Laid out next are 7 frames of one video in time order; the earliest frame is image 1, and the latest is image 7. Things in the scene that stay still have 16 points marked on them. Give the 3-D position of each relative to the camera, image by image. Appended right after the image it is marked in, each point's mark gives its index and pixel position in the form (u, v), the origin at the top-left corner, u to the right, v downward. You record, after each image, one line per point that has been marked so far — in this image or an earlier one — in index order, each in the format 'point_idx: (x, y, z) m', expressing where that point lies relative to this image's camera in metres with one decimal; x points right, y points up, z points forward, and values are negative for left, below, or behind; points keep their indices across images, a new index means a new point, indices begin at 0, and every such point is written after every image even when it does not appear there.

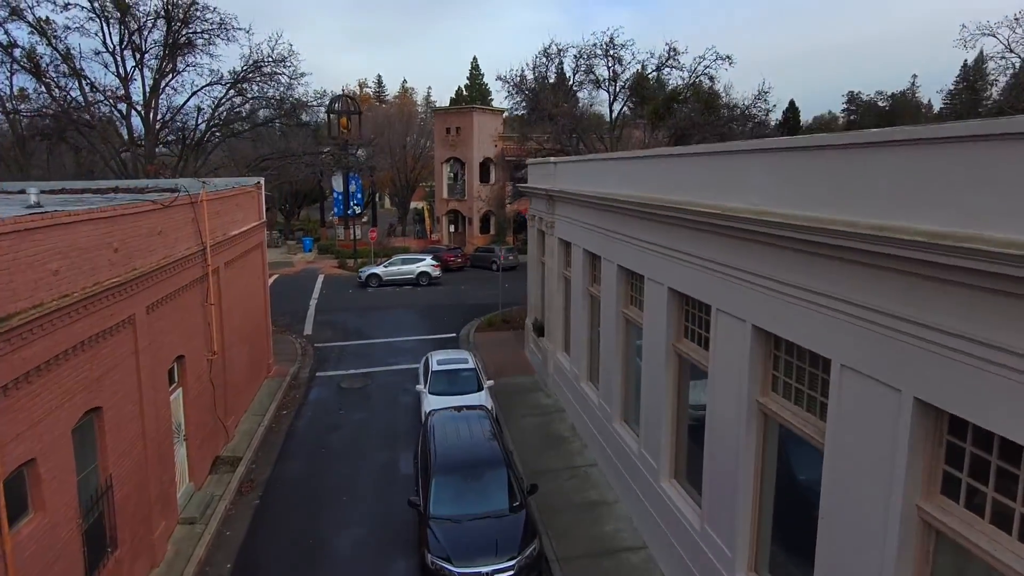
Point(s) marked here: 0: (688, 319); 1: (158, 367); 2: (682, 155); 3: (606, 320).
0: (+1.2, -0.2, +4.6) m
1: (-2.8, -0.6, +5.1) m
2: (+1.1, +0.9, +4.3) m
3: (+0.9, -0.3, +6.3) m
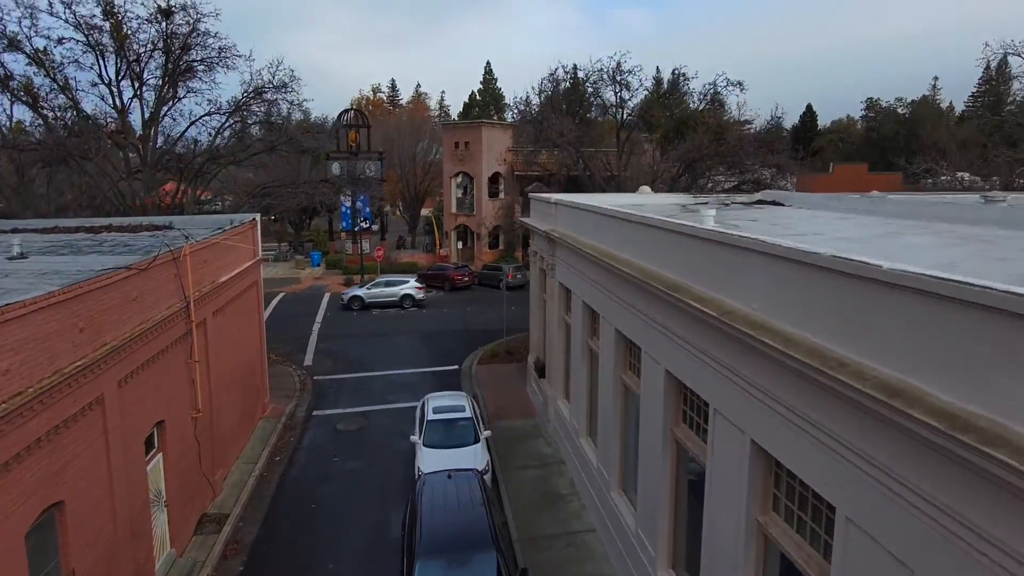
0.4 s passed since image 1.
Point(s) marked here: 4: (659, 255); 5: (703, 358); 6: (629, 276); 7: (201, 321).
0: (+1.2, -0.8, +4.3) m
1: (-2.9, -1.2, +4.9) m
2: (+1.0, +0.3, +4.0) m
3: (+0.9, -0.9, +6.0) m
4: (+1.0, +0.2, +4.4) m
5: (+1.1, -0.4, +3.7) m
6: (+0.8, +0.1, +4.6) m
7: (-3.1, -0.3, +6.5) m
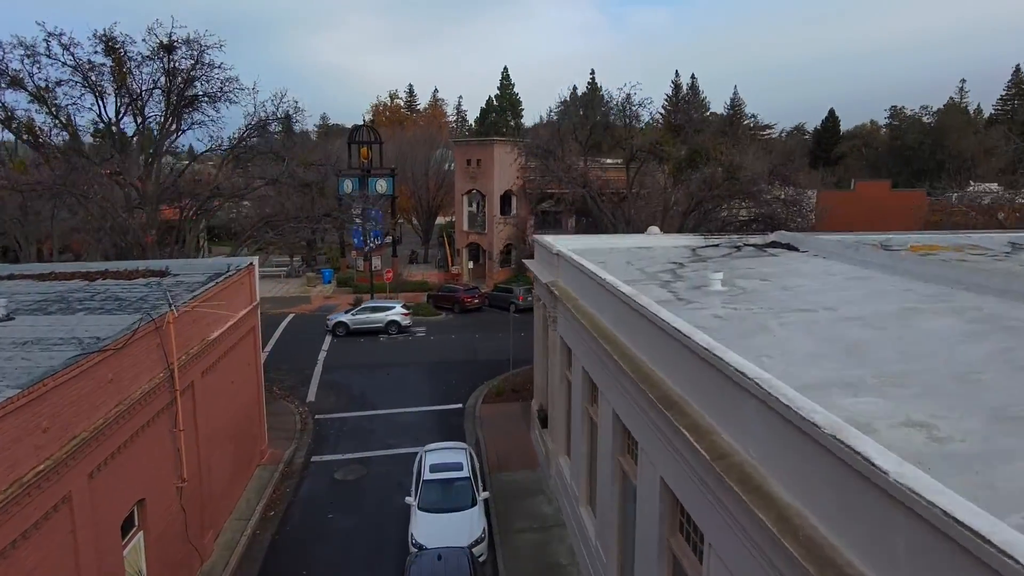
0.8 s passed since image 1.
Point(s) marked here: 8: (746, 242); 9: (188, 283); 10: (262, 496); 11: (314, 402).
0: (+1.1, -1.4, +4.0) m
1: (-3.0, -1.8, +4.7) m
2: (+0.9, -0.3, +3.7) m
3: (+0.8, -1.5, +5.7) m
4: (+0.9, -0.4, +4.1) m
5: (+1.0, -1.0, +3.4) m
6: (+0.8, -0.5, +4.4) m
7: (-3.2, -0.9, +6.3) m
8: (+3.3, +0.7, +9.1) m
9: (-4.0, +0.1, +8.0) m
10: (-3.2, -2.6, +8.1) m
11: (-3.5, -2.0, +11.3) m
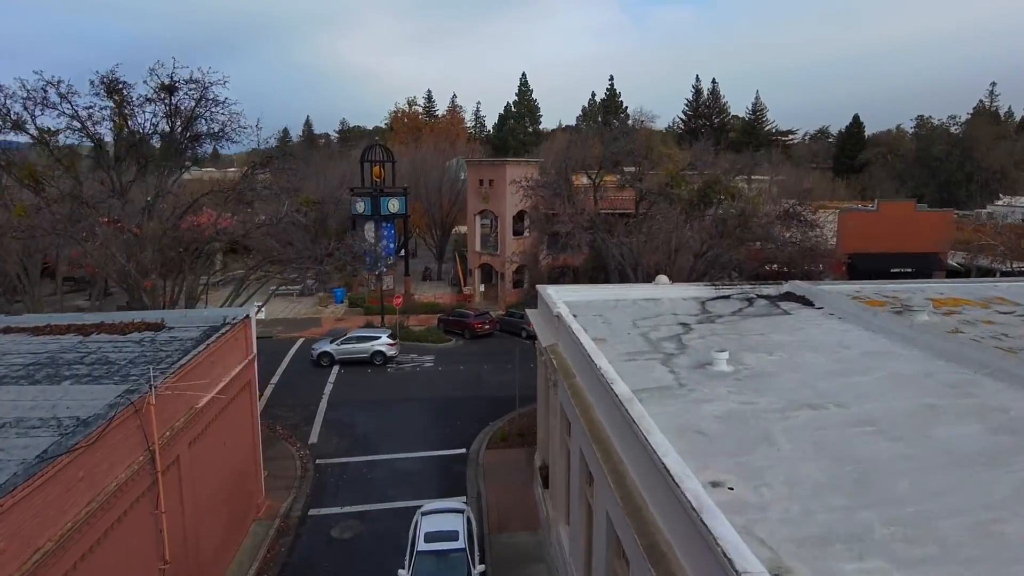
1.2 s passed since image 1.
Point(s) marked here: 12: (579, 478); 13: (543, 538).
0: (+0.9, -2.1, +3.6) m
1: (-3.1, -2.5, +4.5) m
2: (+0.8, -1.0, +3.4) m
3: (+0.7, -2.2, +5.4) m
4: (+0.8, -1.1, +3.8) m
5: (+0.8, -1.7, +3.1) m
6: (+0.6, -1.3, +4.1) m
7: (-3.2, -1.6, +6.1) m
8: (+3.4, -0.1, +8.7) m
9: (-4.0, -0.6, +7.8) m
10: (-3.2, -3.3, +7.9) m
11: (-3.4, -2.7, +11.2) m
12: (+0.6, -1.8, +6.2) m
13: (+0.4, -3.1, +8.1) m
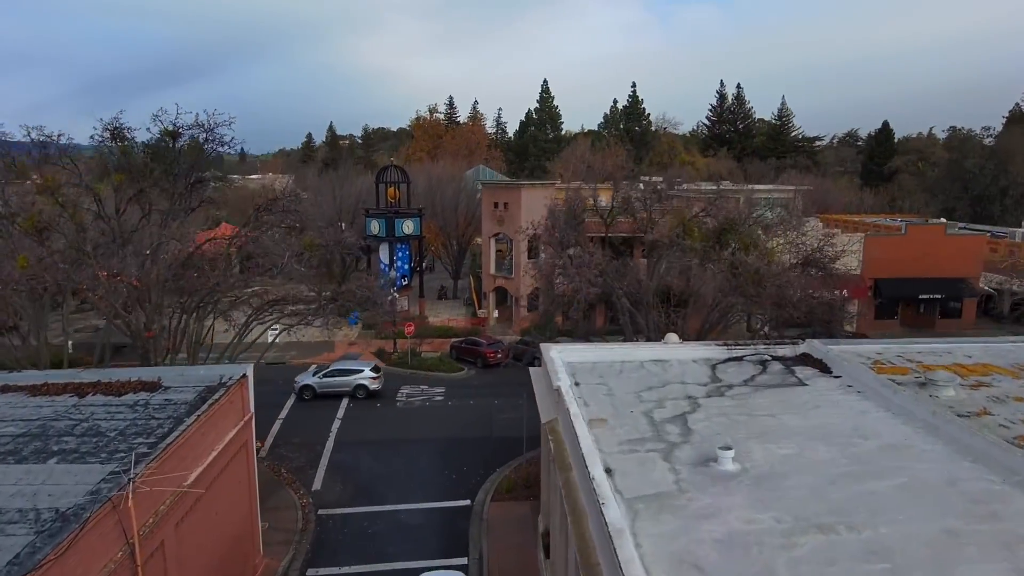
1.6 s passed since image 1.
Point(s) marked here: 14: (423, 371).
0: (+0.8, -2.9, +3.3) m
1: (-3.2, -3.2, +4.3) m
2: (+0.6, -1.8, +3.1) m
3: (+0.6, -3.0, +5.1) m
4: (+0.6, -1.9, +3.5) m
5: (+0.7, -2.5, +2.7) m
6: (+0.5, -2.0, +3.7) m
7: (-3.3, -2.4, +5.9) m
8: (+3.4, -0.9, +8.3) m
9: (-4.0, -1.4, +7.7) m
10: (-3.2, -4.1, +7.7) m
11: (-3.3, -3.5, +11.0) m
12: (+0.6, -2.6, +5.8) m
13: (+0.4, -3.9, +7.8) m
14: (-2.4, -2.2, +17.3) m
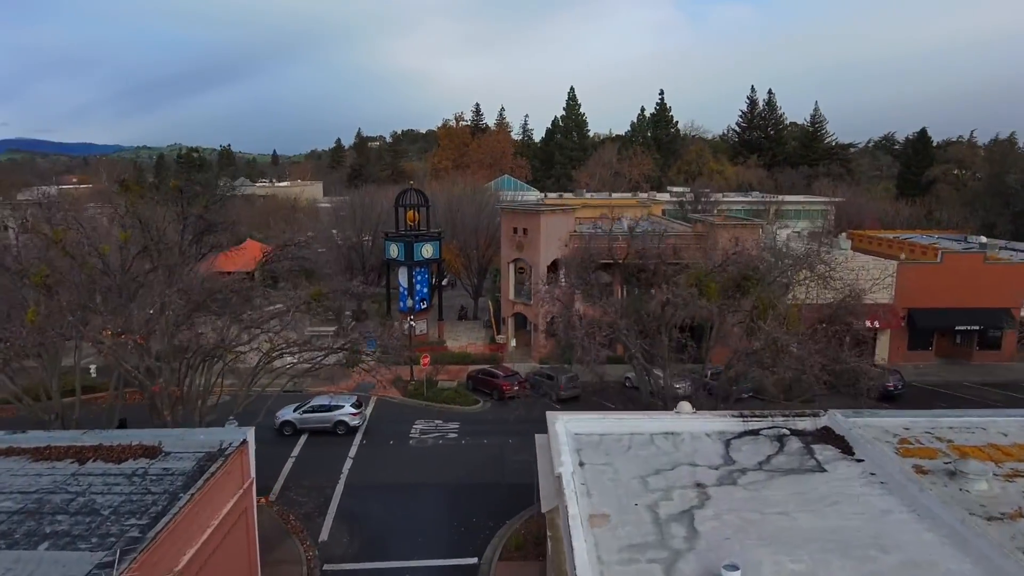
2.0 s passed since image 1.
0: (+0.6, -3.7, +3.0) m
1: (-3.3, -4.0, +4.2) m
2: (+0.5, -2.6, +2.8) m
3: (+0.5, -3.8, +4.7) m
4: (+0.5, -2.7, +3.2) m
5: (+0.5, -3.4, +2.4) m
6: (+0.4, -2.9, +3.4) m
7: (-3.3, -3.2, +5.8) m
8: (+3.5, -1.7, +7.9) m
9: (-4.0, -2.2, +7.6) m
10: (-3.2, -4.9, +7.6) m
11: (-3.1, -4.3, +10.8) m
12: (+0.5, -3.4, +5.5) m
13: (+0.4, -4.8, +7.5) m
14: (-2.0, -3.1, +17.2) m
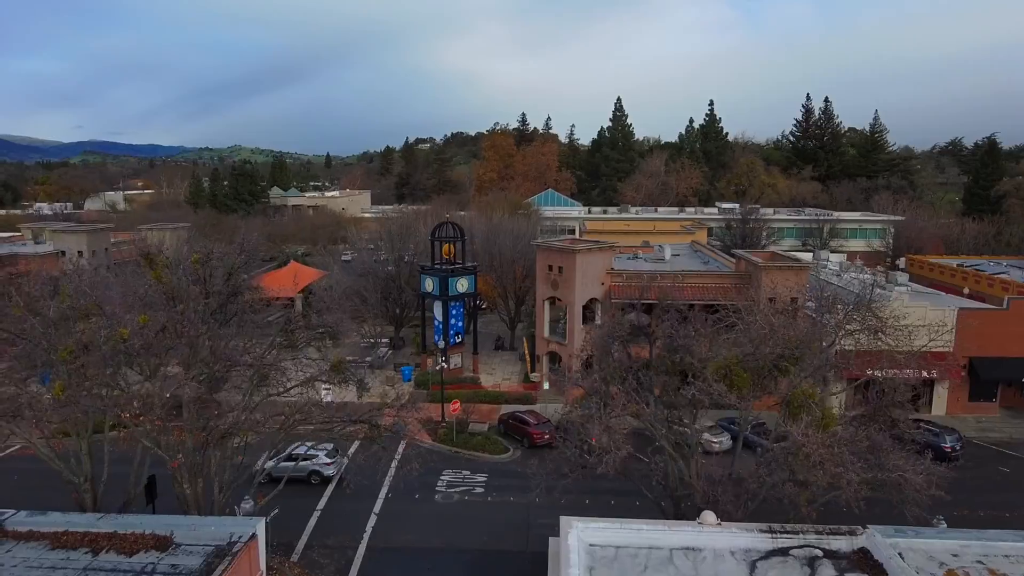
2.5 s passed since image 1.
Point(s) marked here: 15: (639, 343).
0: (+0.3, -4.9, +2.6) m
1: (-3.5, -5.2, +4.1) m
2: (+0.2, -3.8, +2.4) m
3: (+0.4, -5.0, +4.4) m
4: (+0.3, -3.9, +2.8) m
5: (+0.2, -4.6, +2.1) m
6: (+0.1, -4.1, +3.1) m
7: (-3.4, -4.4, +5.7) m
8: (+3.6, -3.0, +7.3) m
9: (-3.9, -3.3, +7.5) m
10: (-3.1, -6.1, +7.5) m
11: (-2.8, -5.5, +10.7) m
12: (+0.5, -4.6, +5.2) m
13: (+0.5, -6.0, +7.1) m
14: (-1.2, -4.3, +16.9) m
15: (+3.9, -1.7, +19.6) m
